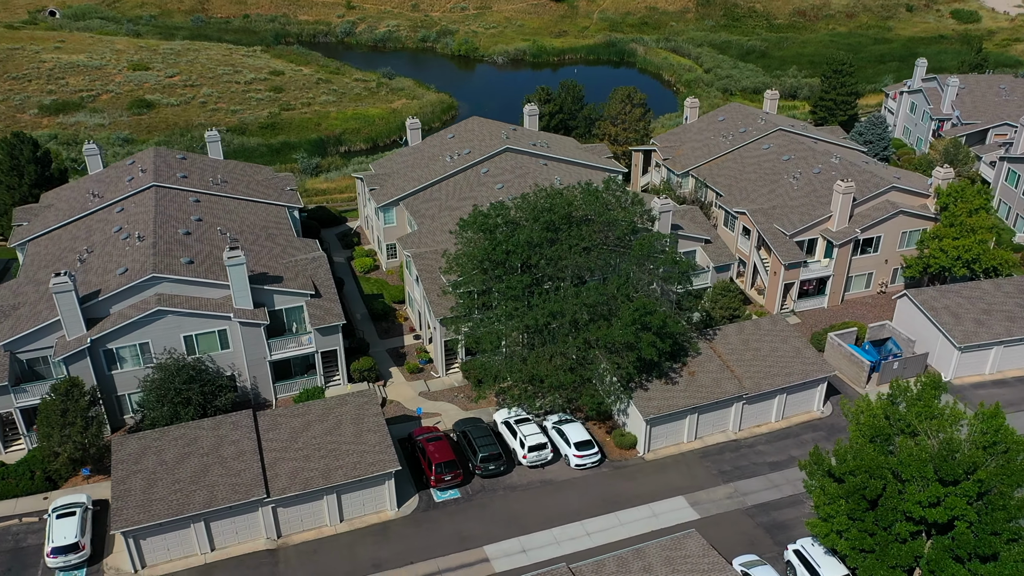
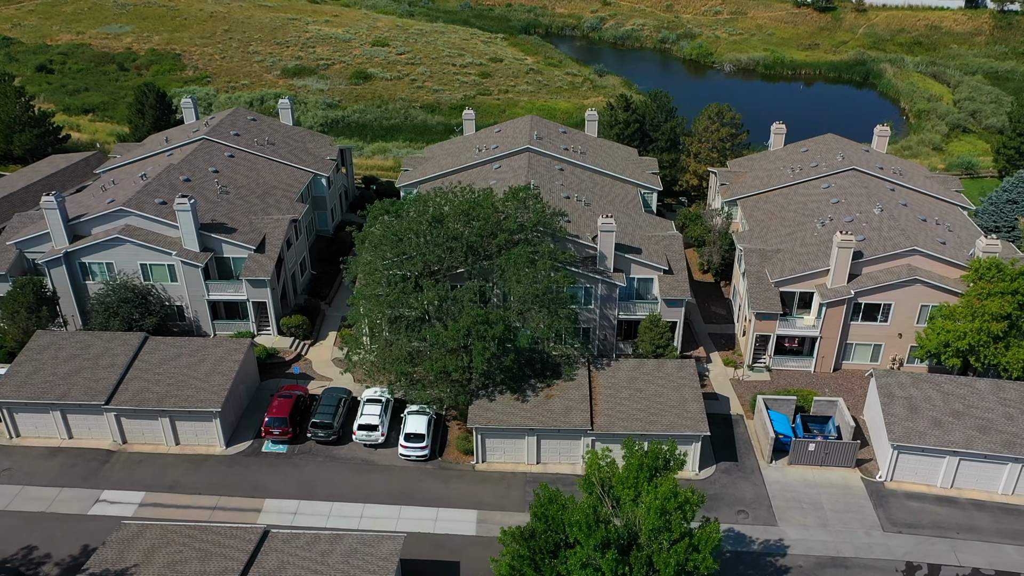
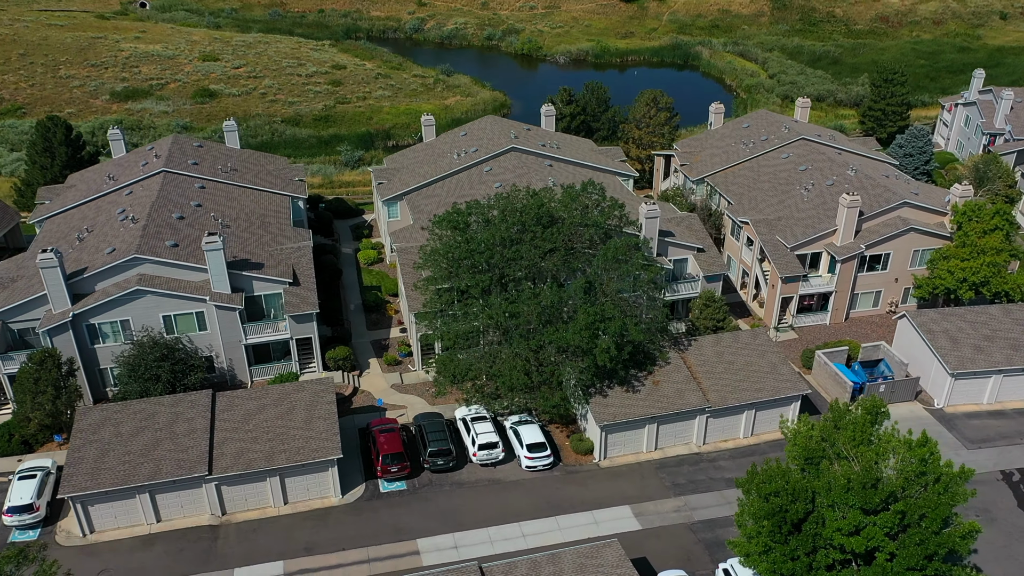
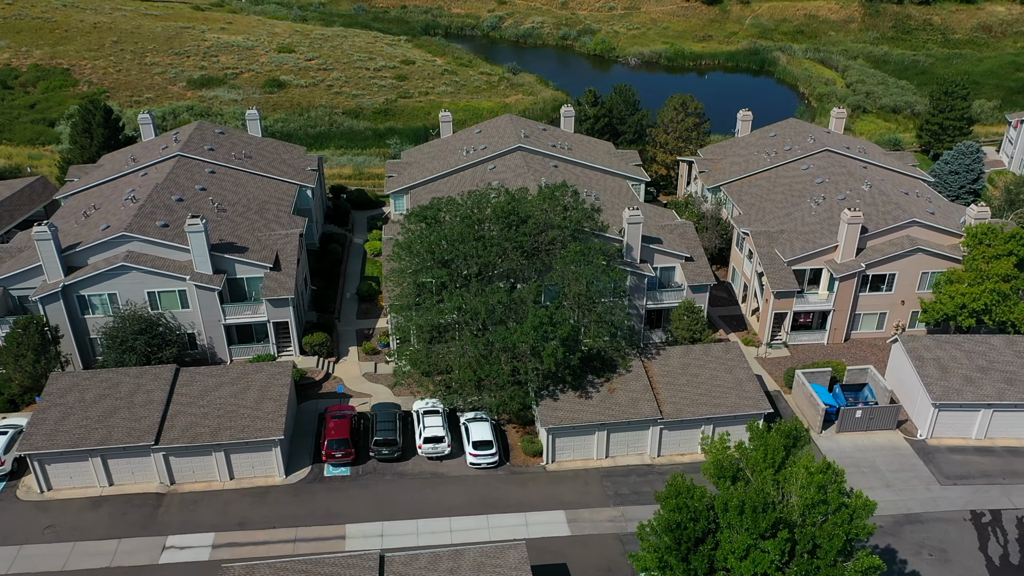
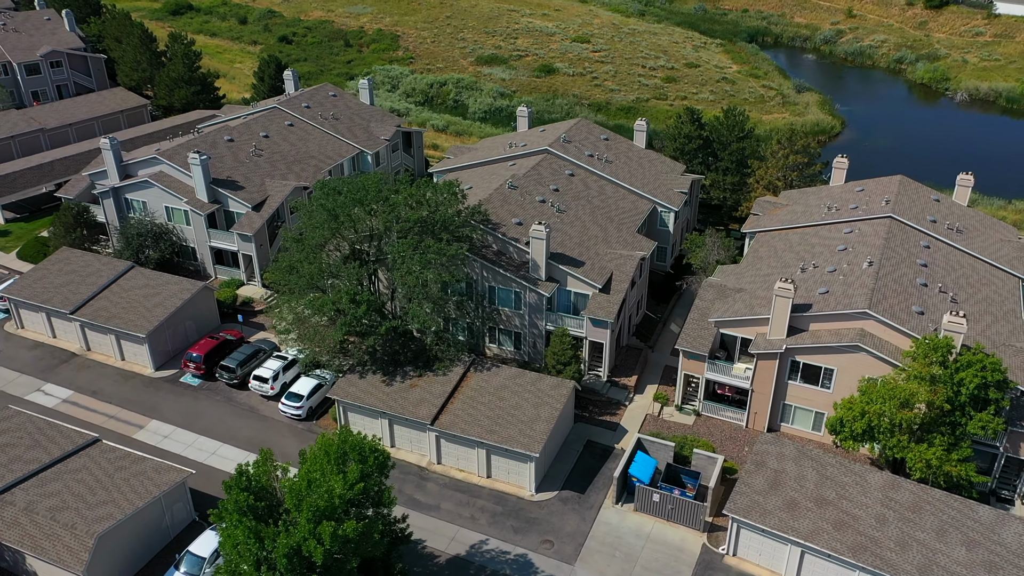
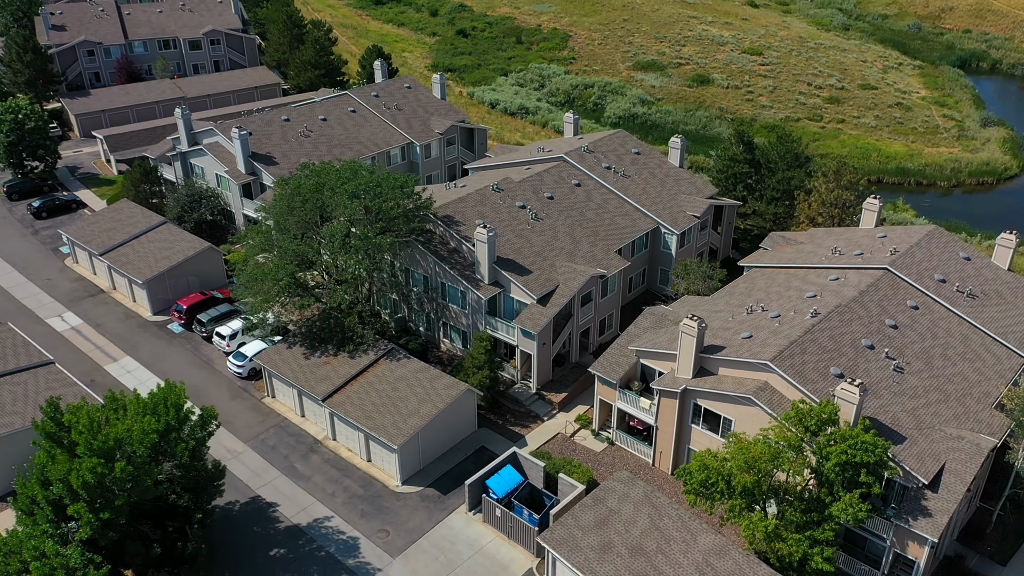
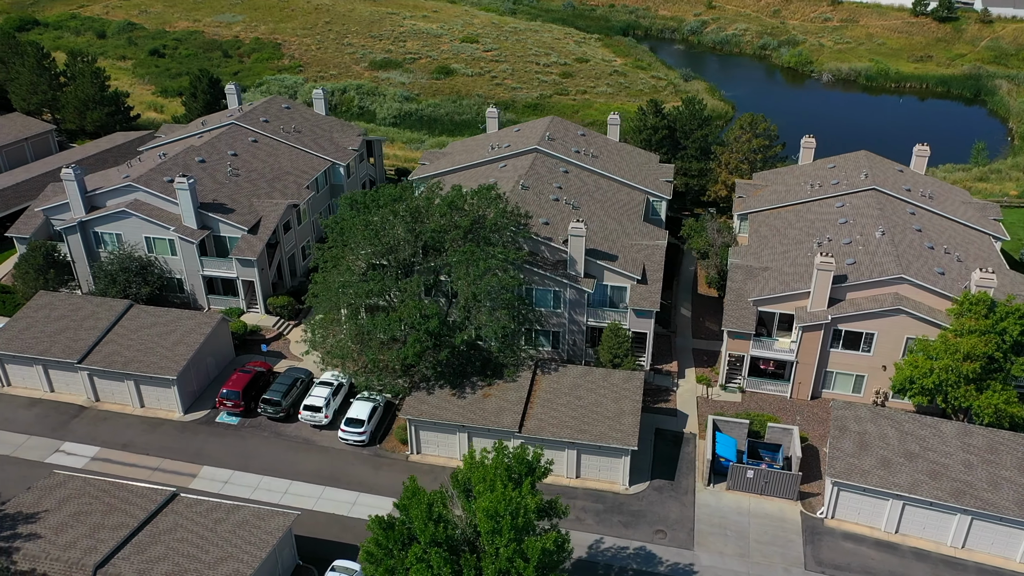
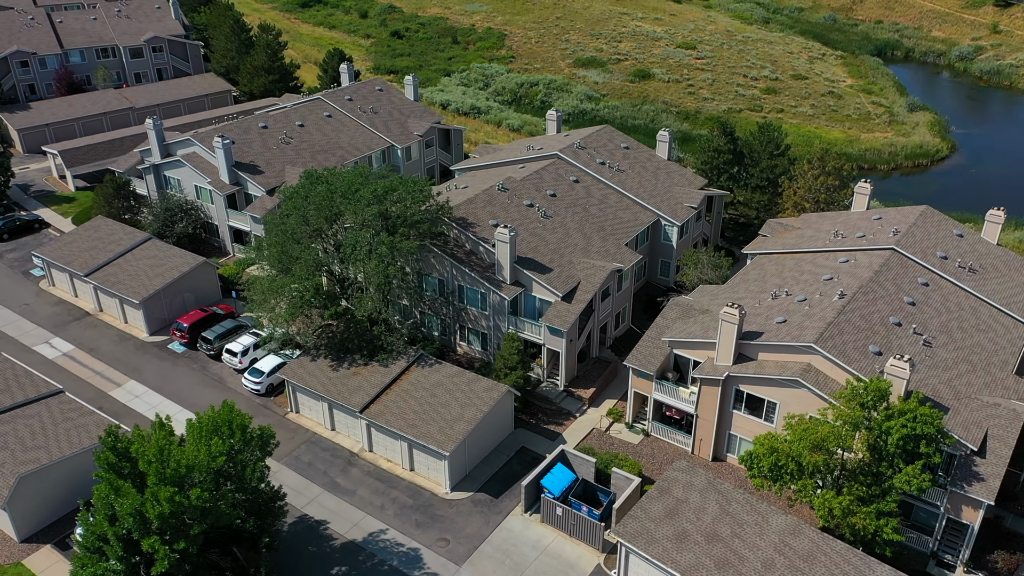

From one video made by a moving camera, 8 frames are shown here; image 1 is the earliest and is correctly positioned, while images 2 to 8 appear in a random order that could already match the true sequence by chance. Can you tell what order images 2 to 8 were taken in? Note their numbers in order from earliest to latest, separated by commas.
3, 4, 2, 7, 5, 8, 6
